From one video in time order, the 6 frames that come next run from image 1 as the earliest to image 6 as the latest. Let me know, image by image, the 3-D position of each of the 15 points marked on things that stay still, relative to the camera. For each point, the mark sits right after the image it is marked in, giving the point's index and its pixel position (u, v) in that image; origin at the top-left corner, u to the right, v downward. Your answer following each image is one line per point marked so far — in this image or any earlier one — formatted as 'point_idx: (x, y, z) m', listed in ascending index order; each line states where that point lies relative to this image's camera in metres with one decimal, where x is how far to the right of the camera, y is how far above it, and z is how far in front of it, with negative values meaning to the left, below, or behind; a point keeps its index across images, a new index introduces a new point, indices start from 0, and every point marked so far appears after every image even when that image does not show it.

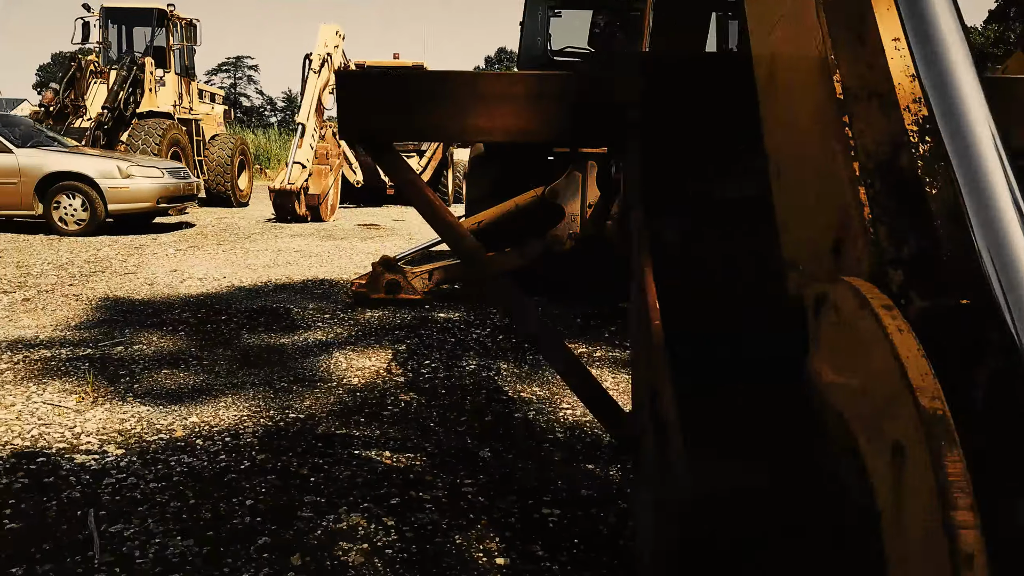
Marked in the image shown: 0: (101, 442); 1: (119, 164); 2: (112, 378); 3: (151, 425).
0: (-1.1, -0.4, +2.8) m
1: (-3.8, +1.2, +10.0) m
2: (-1.4, -0.3, +3.6) m
3: (-1.0, -0.4, +3.0) m
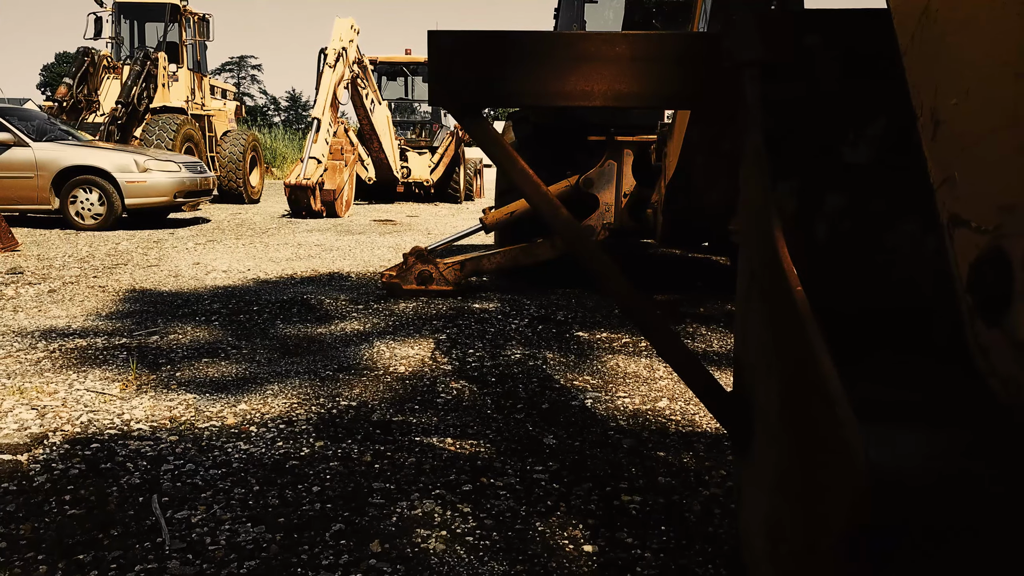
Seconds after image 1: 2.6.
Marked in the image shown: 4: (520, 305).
0: (-0.9, -0.4, +2.7) m
1: (-3.6, +1.2, +9.9) m
2: (-1.2, -0.3, +3.6) m
3: (-0.8, -0.3, +2.9) m
4: (0.0, -0.1, +5.2) m
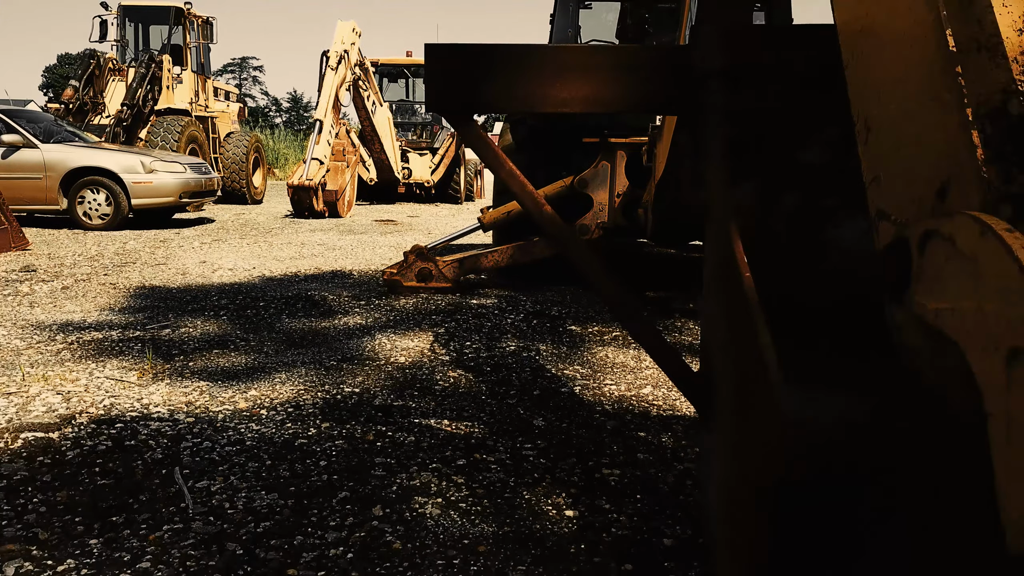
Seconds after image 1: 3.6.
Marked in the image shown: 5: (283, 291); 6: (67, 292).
0: (-0.9, -0.3, +2.9) m
1: (-3.6, +1.2, +10.1) m
2: (-1.2, -0.2, +3.8) m
3: (-0.9, -0.3, +3.1) m
4: (0.0, -0.1, +5.4) m
5: (-1.2, 0.0, +5.6) m
6: (-2.4, 0.0, +5.6) m
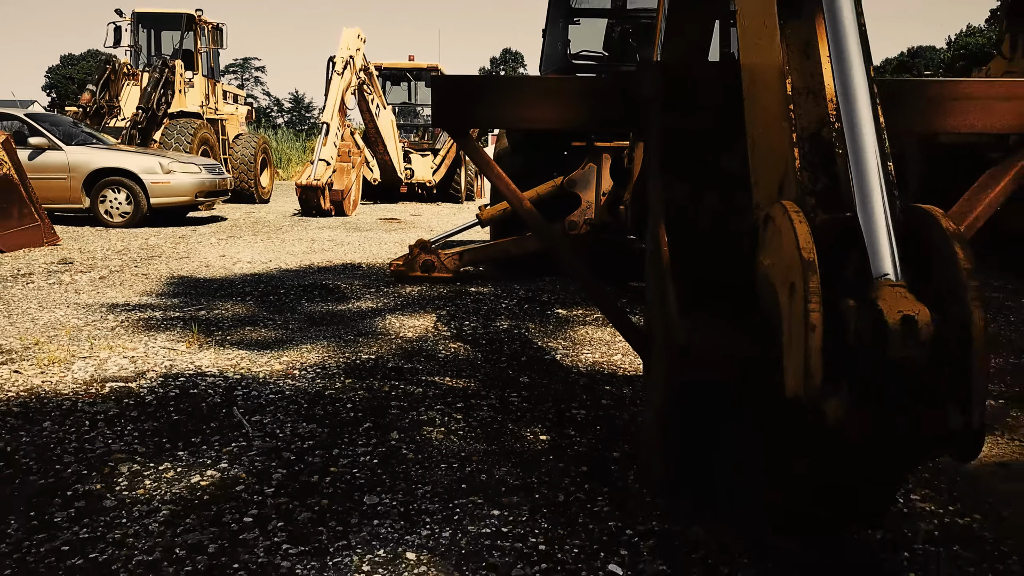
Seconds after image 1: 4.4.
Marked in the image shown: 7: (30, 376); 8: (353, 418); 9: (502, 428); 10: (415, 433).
0: (-1.0, -0.3, +3.5) m
1: (-3.6, +1.3, +10.7) m
2: (-1.3, -0.2, +4.4) m
3: (-0.9, -0.3, +3.7) m
4: (0.0, 0.0, +6.0) m
5: (-1.3, 0.0, +6.3) m
6: (-2.4, 0.0, +6.2) m
7: (-1.5, -0.3, +3.3) m
8: (-0.4, -0.4, +2.8) m
9: (0.0, -0.4, +2.8) m
10: (-0.2, -0.4, +2.7) m
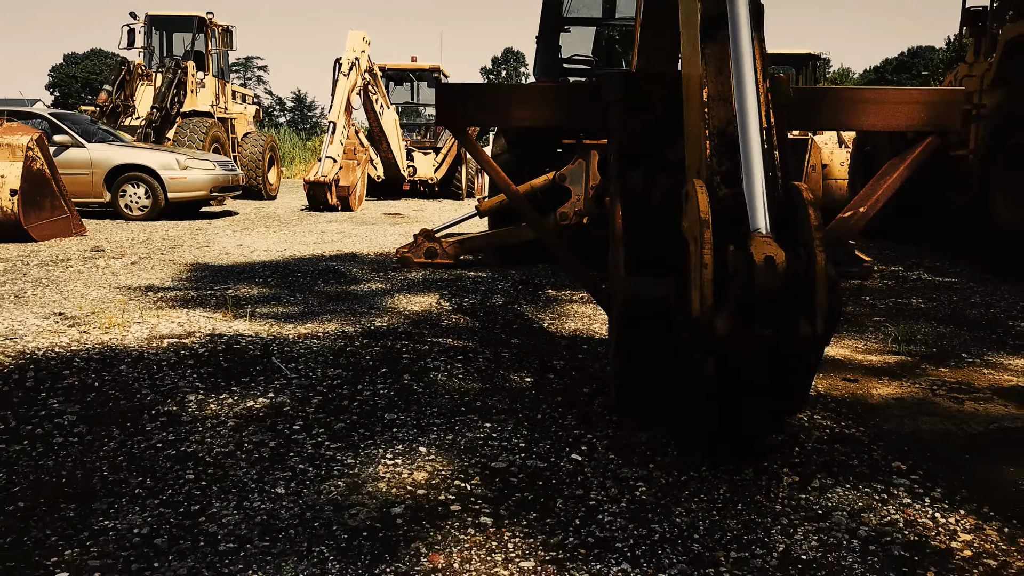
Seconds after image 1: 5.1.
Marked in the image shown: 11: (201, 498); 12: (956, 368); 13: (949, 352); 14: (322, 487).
0: (-1.0, -0.2, +4.1) m
1: (-3.6, +1.4, +11.3) m
2: (-1.3, -0.1, +5.0) m
3: (-0.9, -0.2, +4.3) m
4: (0.0, +0.1, +6.6) m
5: (-1.3, +0.1, +6.8) m
6: (-2.4, +0.1, +6.8) m
7: (-1.5, -0.2, +3.9) m
8: (-0.5, -0.3, +3.4) m
9: (-0.1, -0.3, +3.4) m
10: (-0.3, -0.3, +3.3) m
11: (-0.6, -0.4, +2.1) m
12: (+1.5, -0.3, +3.6) m
13: (+1.6, -0.2, +3.9) m
14: (-0.4, -0.4, +2.1) m
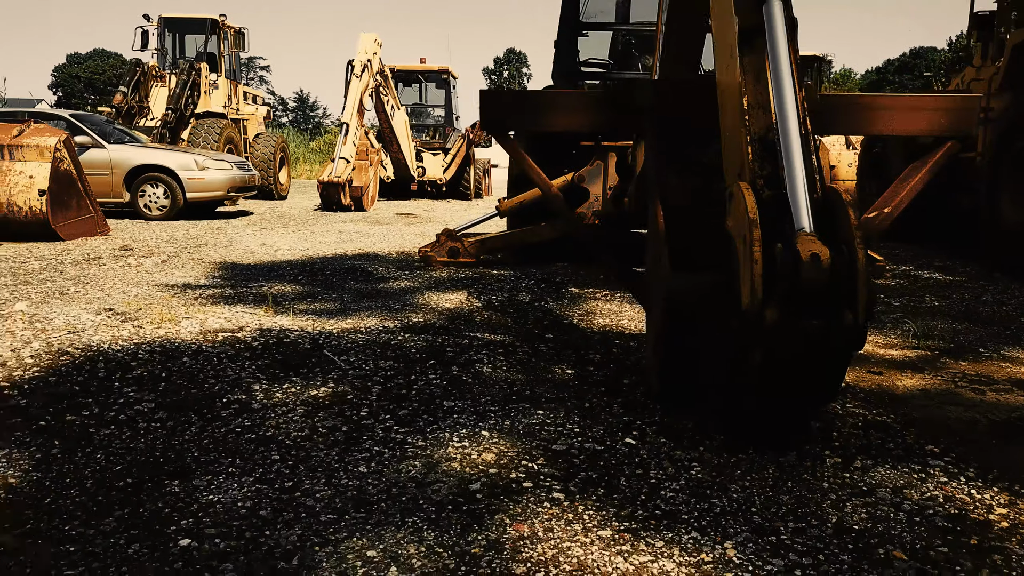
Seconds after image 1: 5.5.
0: (-0.9, -0.2, +4.3) m
1: (-3.5, +1.4, +11.5) m
2: (-1.2, -0.1, +5.1) m
3: (-0.8, -0.1, +4.5) m
4: (+0.1, +0.1, +6.7) m
5: (-1.1, +0.2, +7.0) m
6: (-2.3, +0.2, +7.0) m
7: (-1.4, -0.2, +4.0) m
8: (-0.3, -0.2, +3.6) m
9: (+0.1, -0.3, +3.5) m
10: (-0.1, -0.3, +3.5) m
11: (-0.5, -0.4, +2.2) m
12: (+1.7, -0.3, +3.8) m
13: (+1.8, -0.2, +4.1) m
14: (-0.2, -0.4, +2.3) m
